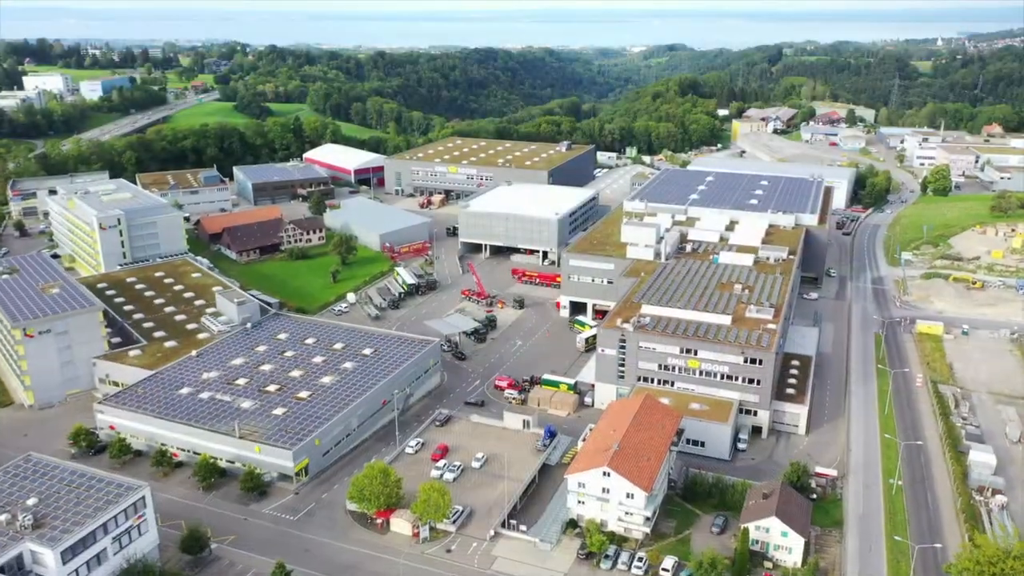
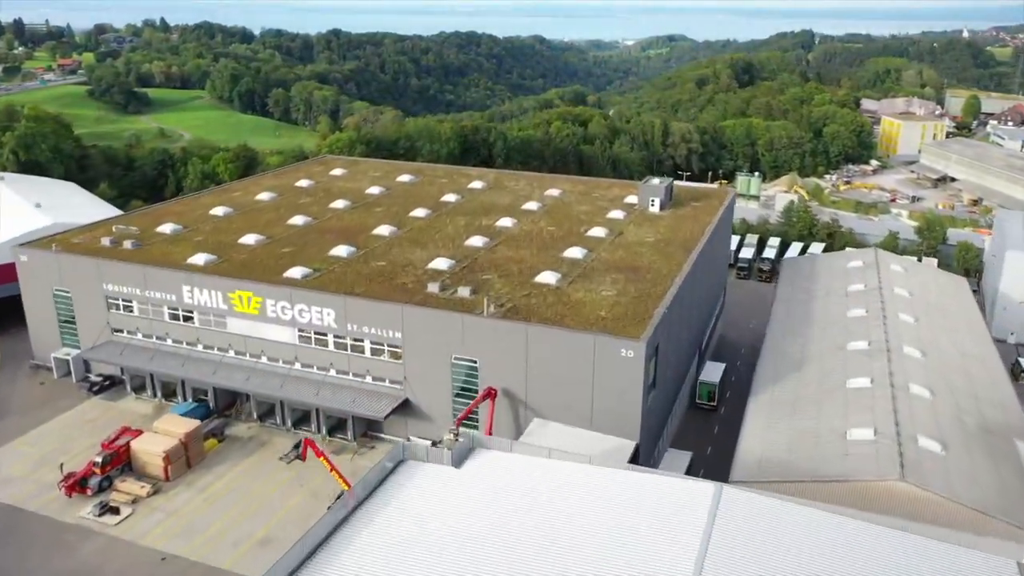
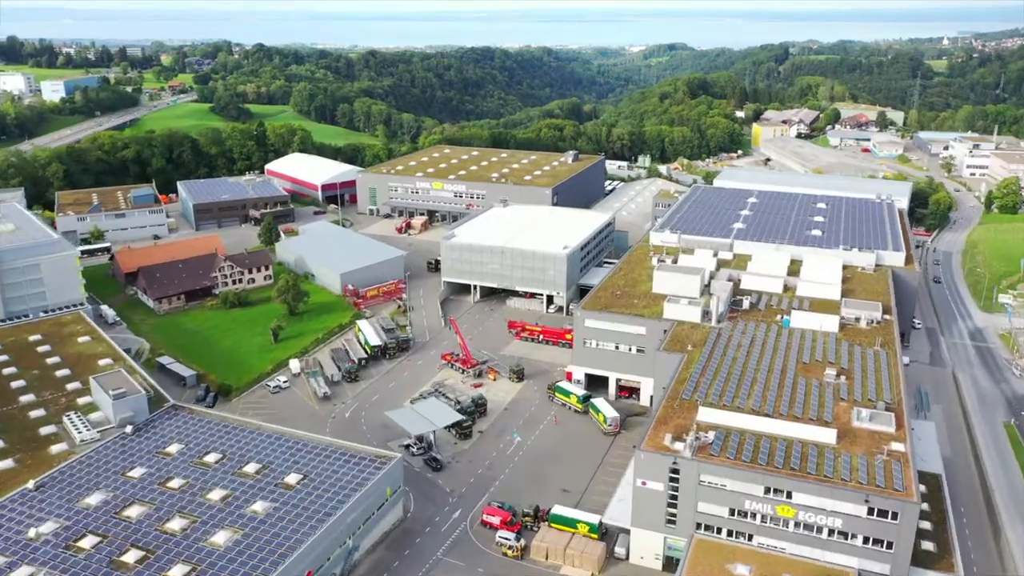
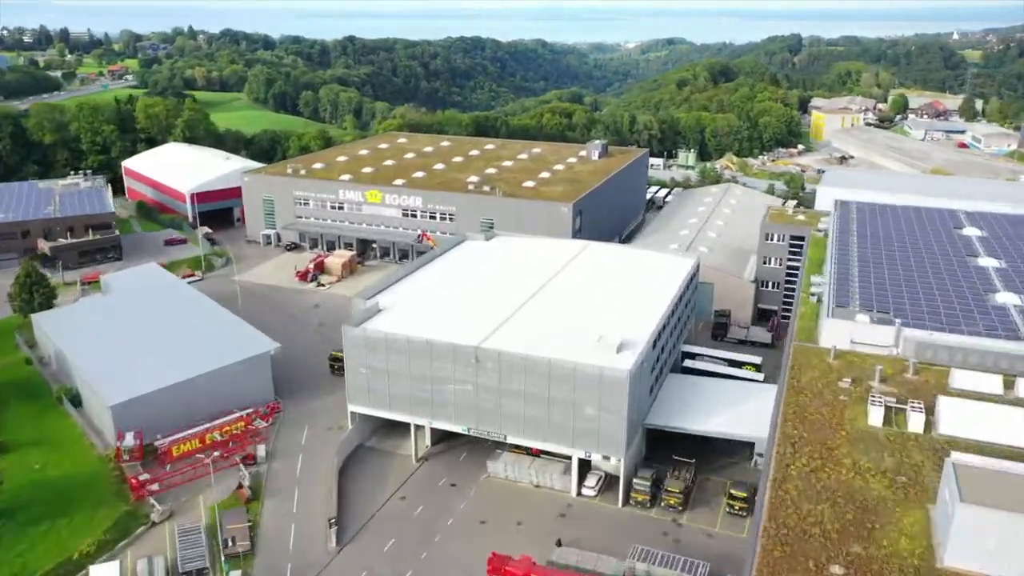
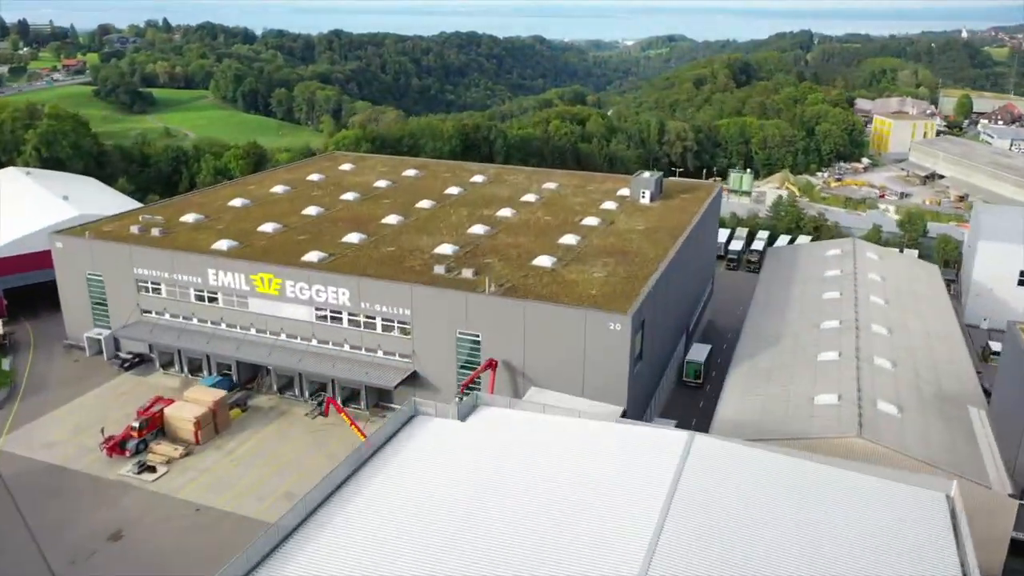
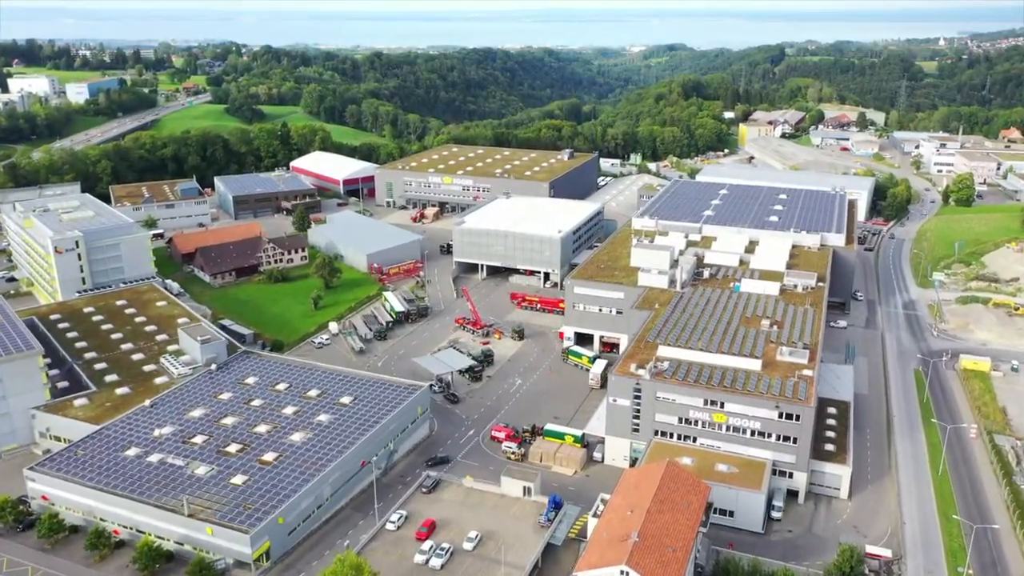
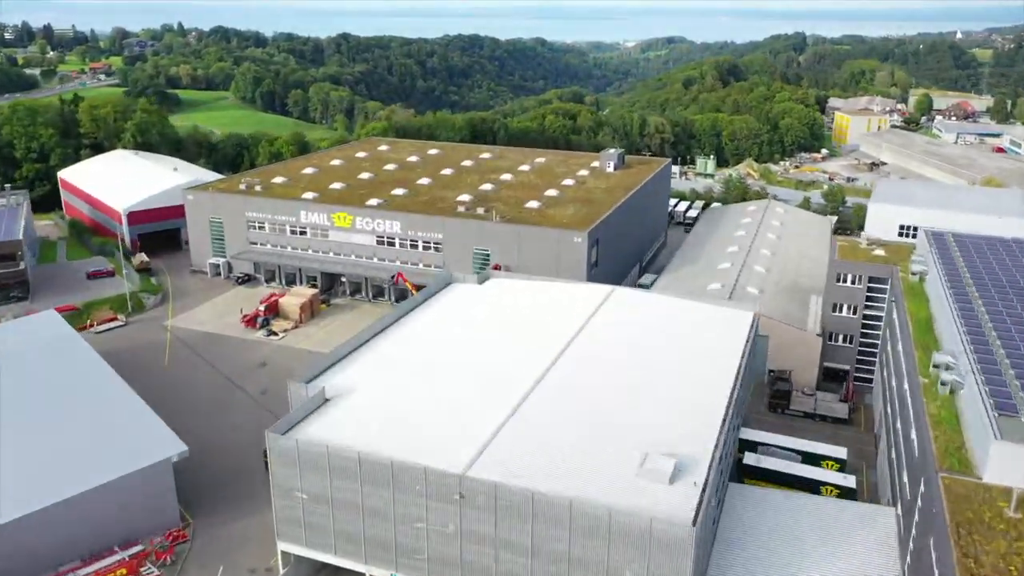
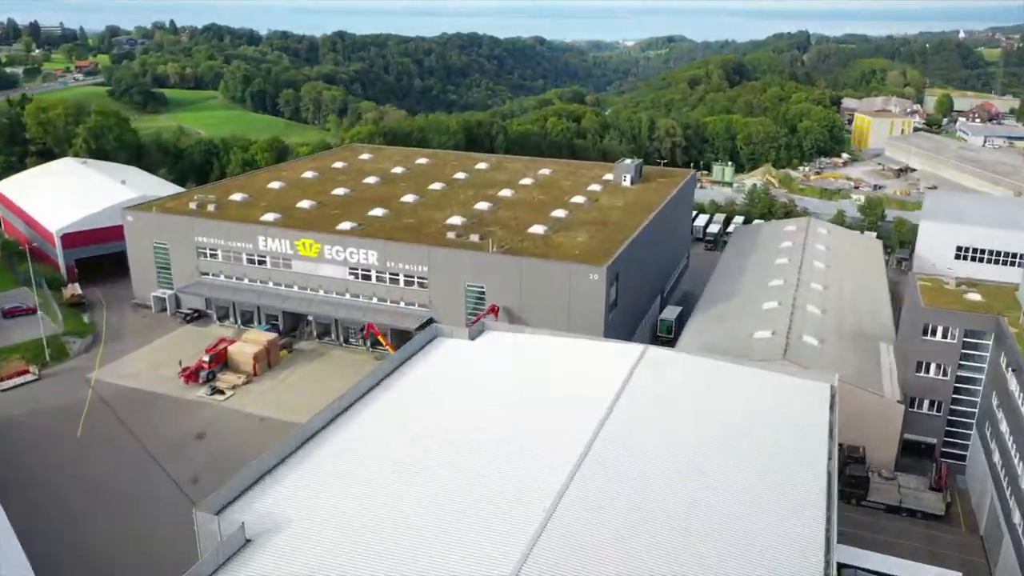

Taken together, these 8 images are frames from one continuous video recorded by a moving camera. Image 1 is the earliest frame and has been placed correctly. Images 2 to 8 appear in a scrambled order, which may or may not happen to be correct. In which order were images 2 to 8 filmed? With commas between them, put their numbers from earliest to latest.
6, 3, 4, 7, 8, 5, 2
